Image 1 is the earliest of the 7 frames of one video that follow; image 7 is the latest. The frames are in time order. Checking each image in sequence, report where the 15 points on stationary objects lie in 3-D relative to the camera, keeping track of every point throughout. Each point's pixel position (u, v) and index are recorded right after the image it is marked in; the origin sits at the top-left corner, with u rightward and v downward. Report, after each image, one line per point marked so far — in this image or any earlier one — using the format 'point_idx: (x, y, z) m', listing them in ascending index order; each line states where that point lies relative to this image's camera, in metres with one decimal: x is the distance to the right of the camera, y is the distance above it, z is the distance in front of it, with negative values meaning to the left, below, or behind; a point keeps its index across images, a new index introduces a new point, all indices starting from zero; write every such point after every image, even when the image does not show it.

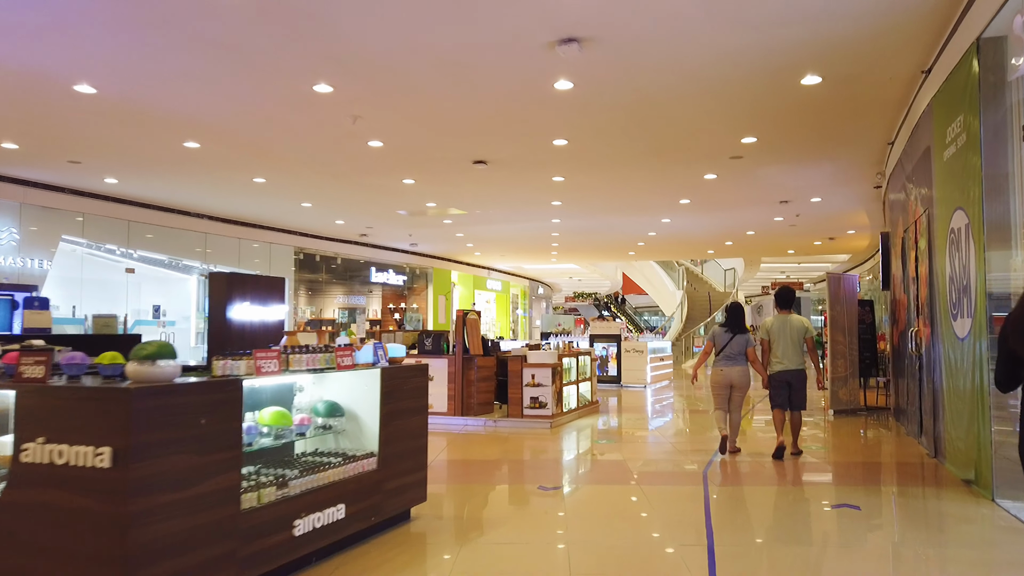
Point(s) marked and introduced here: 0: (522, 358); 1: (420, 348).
0: (+0.1, -0.7, +7.1) m
1: (-1.0, -0.7, +7.4) m
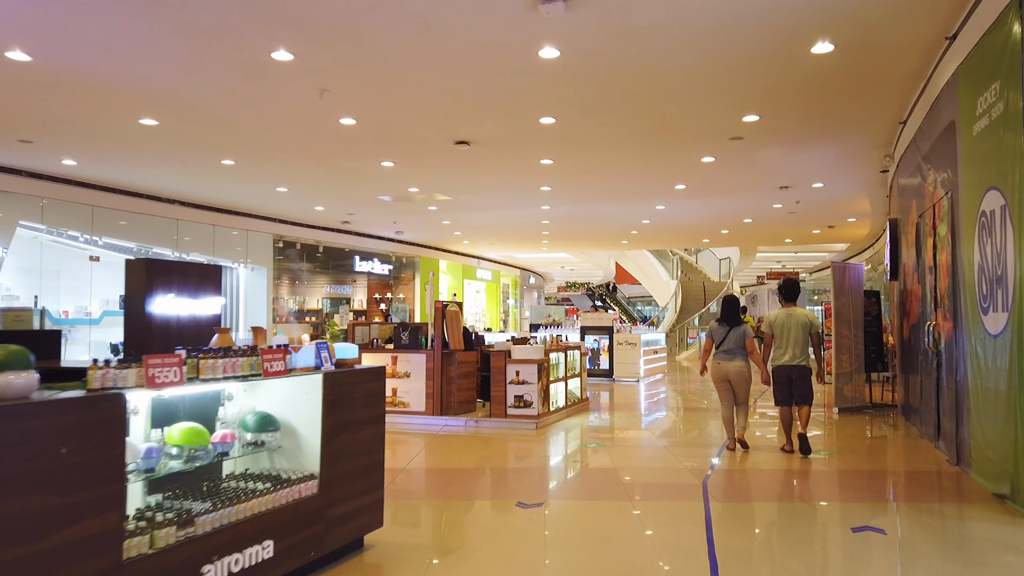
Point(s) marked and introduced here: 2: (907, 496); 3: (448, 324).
0: (-0.1, -0.6, +6.6) m
1: (-1.2, -0.5, +6.8) m
2: (+2.5, -1.3, +4.4) m
3: (-0.6, -0.4, +6.7) m
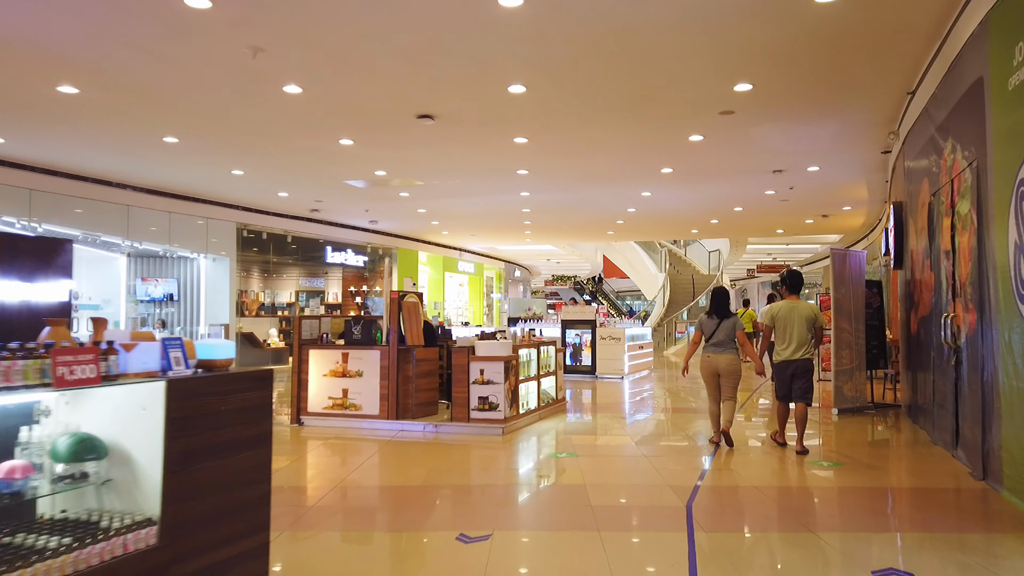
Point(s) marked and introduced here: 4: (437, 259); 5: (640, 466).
0: (-0.4, -0.5, +5.8) m
1: (-1.5, -0.4, +6.1) m
2: (+2.2, -1.3, +3.7) m
3: (-0.9, -0.3, +6.0) m
4: (-2.1, +0.8, +18.9) m
5: (+0.9, -1.3, +5.0) m
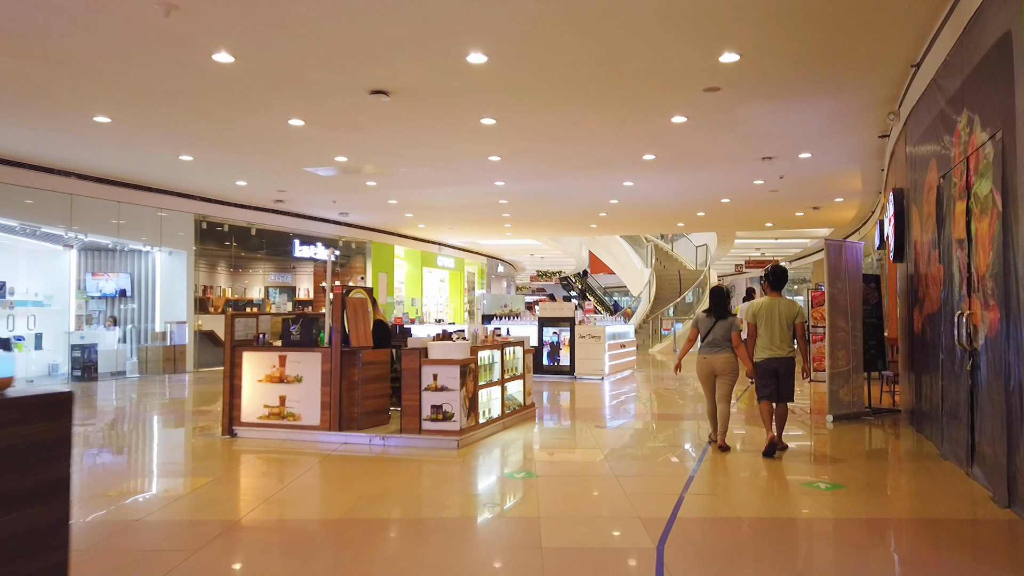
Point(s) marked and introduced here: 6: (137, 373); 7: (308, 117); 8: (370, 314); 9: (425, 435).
0: (-0.7, -0.5, +5.2) m
1: (-1.8, -0.4, +5.4) m
2: (+2.0, -1.2, +3.1) m
3: (-1.3, -0.2, +5.3) m
4: (-2.6, +0.9, +18.2) m
5: (+0.6, -1.3, +4.4) m
6: (-6.5, -1.5, +11.8) m
7: (-2.2, +1.8, +7.2) m
8: (-1.1, -0.2, +5.5) m
9: (-0.6, -1.1, +5.1) m
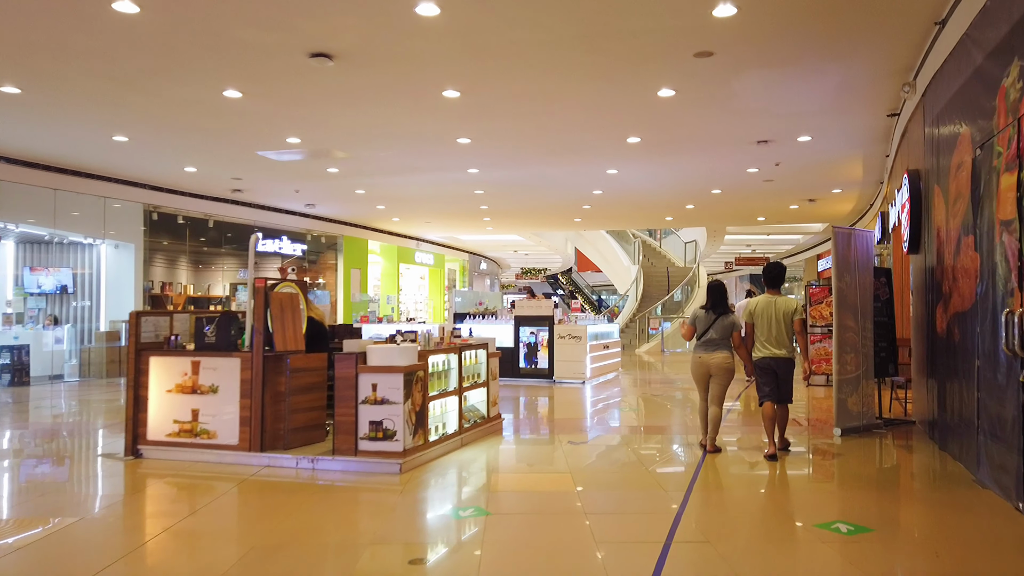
0: (-1.0, -0.5, +4.4) m
1: (-2.1, -0.4, +4.6) m
2: (+1.7, -1.2, +2.3) m
3: (-1.6, -0.2, +4.5) m
4: (-3.1, +1.0, +17.4) m
5: (+0.4, -1.2, +3.6) m
6: (-6.9, -1.4, +10.8) m
7: (-2.5, +1.9, +6.3) m
8: (-1.4, -0.2, +4.6) m
9: (-0.9, -1.1, +4.3) m
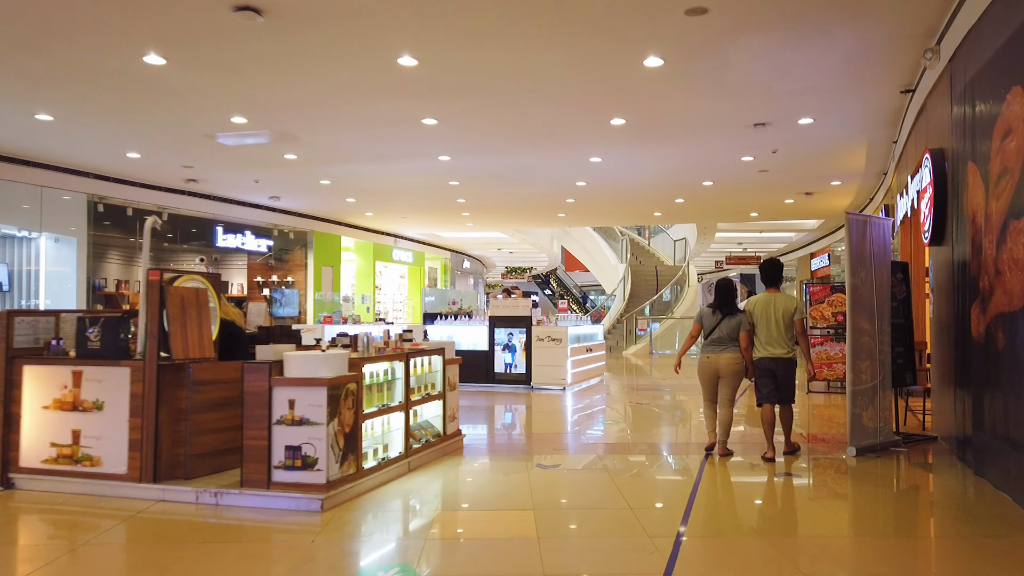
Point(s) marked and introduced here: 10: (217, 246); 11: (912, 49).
0: (-1.2, -0.4, +3.5) m
1: (-2.4, -0.3, +3.7) m
2: (+1.5, -1.2, +1.5) m
3: (-1.8, -0.1, +3.7) m
4: (-3.5, +1.0, +16.5) m
5: (+0.1, -1.2, +2.8) m
6: (-7.2, -1.4, +9.9) m
7: (-2.7, +1.9, +5.5) m
8: (-1.7, -0.1, +3.8) m
9: (-1.2, -1.0, +3.4) m
10: (-5.4, +0.8, +12.6) m
11: (+3.1, +1.9, +5.3) m
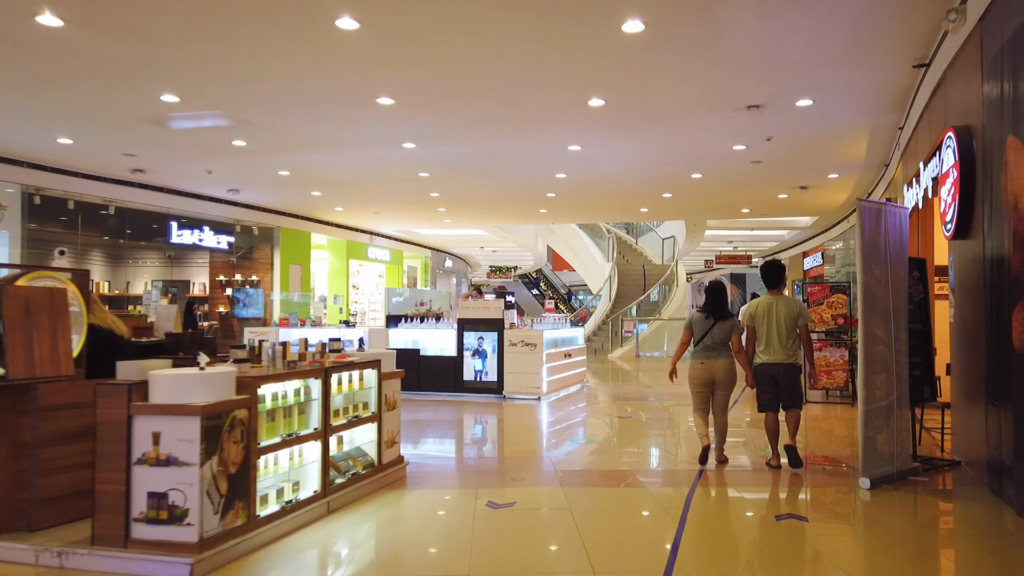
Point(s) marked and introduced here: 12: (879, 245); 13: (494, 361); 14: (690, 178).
0: (-1.5, -0.4, +2.8) m
1: (-2.6, -0.3, +3.0) m
2: (+1.2, -1.2, +0.8) m
3: (-2.1, -0.1, +2.9) m
4: (-4.0, +1.0, +15.7) m
5: (-0.1, -1.2, +2.0) m
6: (-7.6, -1.4, +9.1) m
7: (-3.0, +1.9, +4.7) m
8: (-2.0, -0.1, +3.0) m
9: (-1.4, -1.0, +2.7) m
10: (-5.8, +0.8, +11.7) m
11: (+2.8, +1.9, +4.6) m
12: (+2.2, +0.3, +4.1) m
13: (-0.2, -0.9, +8.7) m
14: (+2.6, +1.6, +10.1) m
